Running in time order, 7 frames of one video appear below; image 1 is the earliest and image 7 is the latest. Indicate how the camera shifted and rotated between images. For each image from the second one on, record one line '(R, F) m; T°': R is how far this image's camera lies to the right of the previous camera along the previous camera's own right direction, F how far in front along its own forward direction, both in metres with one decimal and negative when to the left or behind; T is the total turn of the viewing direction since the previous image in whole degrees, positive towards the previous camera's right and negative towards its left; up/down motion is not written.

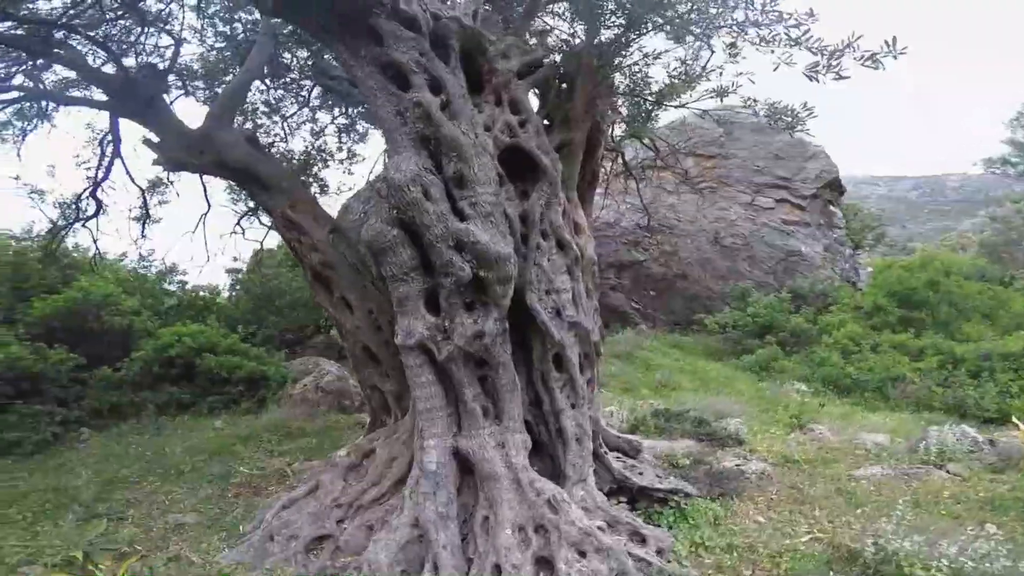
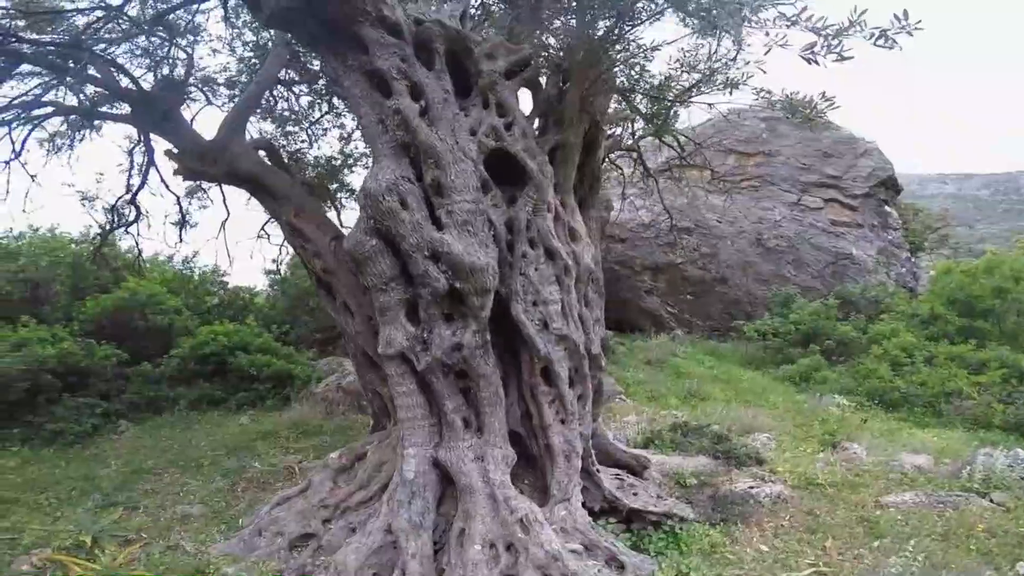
(+0.8, +0.3) m; -6°
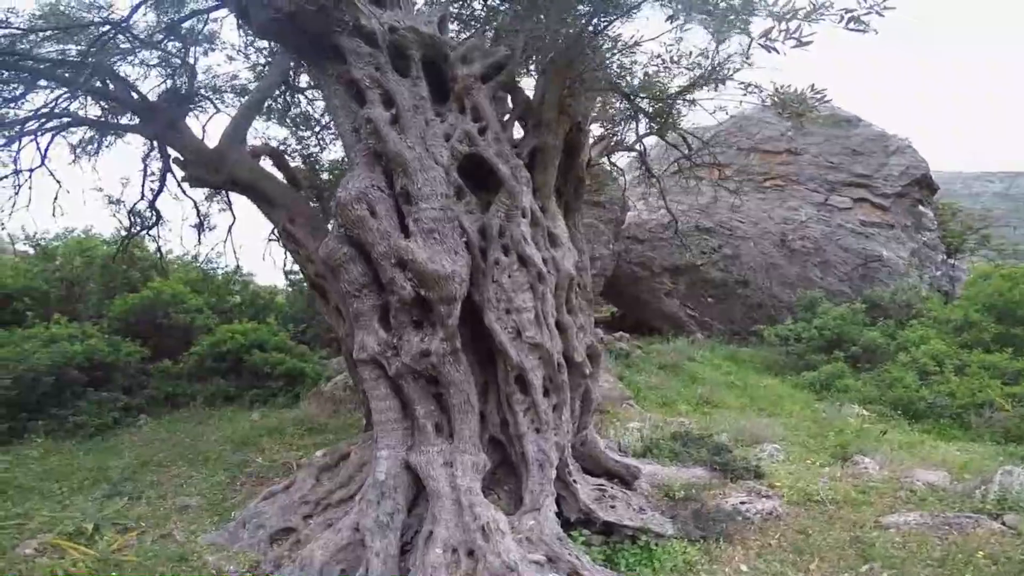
(+0.8, +0.1) m; -5°
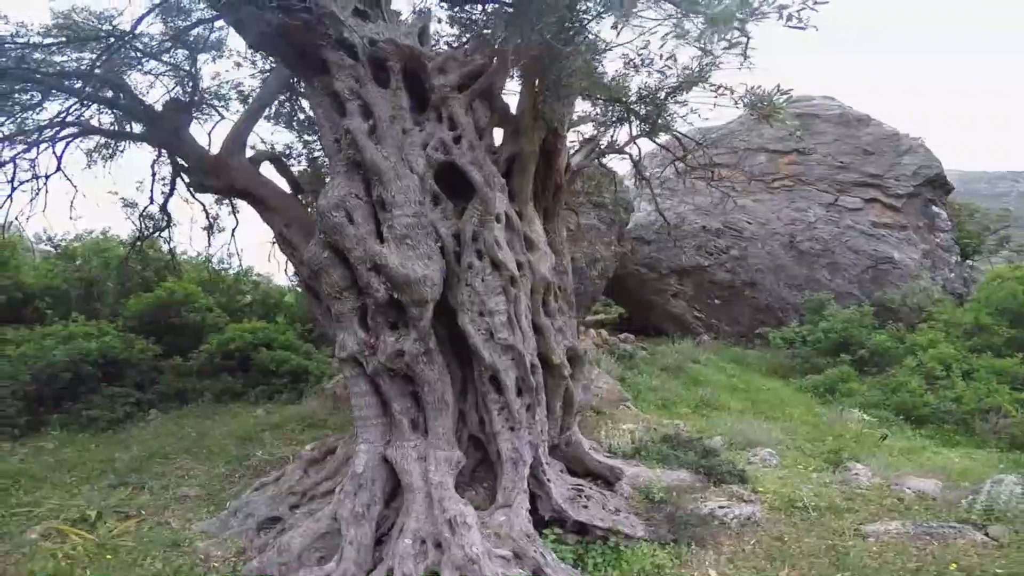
(+0.6, -0.1) m; -4°
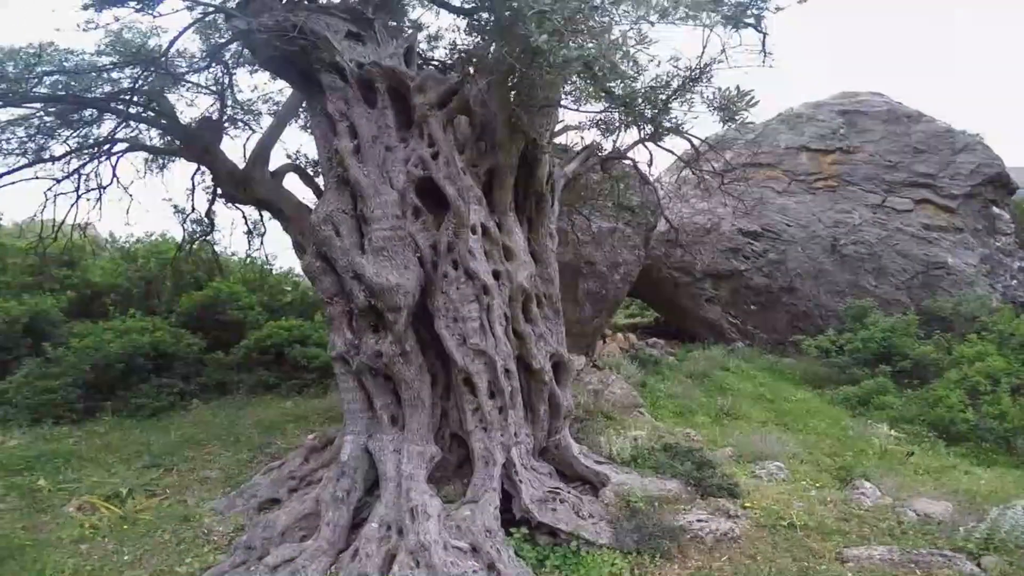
(+1.4, 0.0) m; -10°
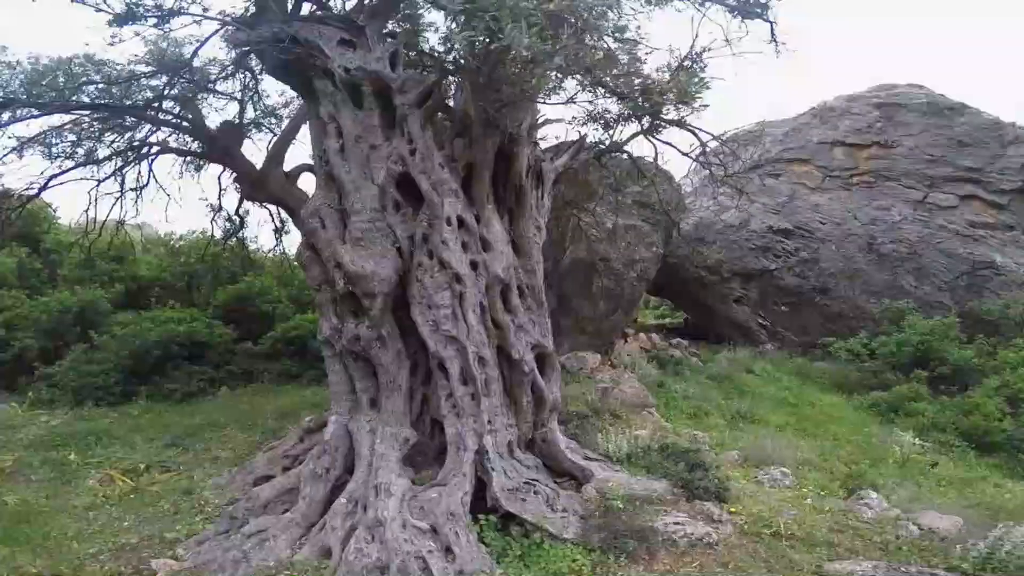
(+1.1, +0.1) m; -8°
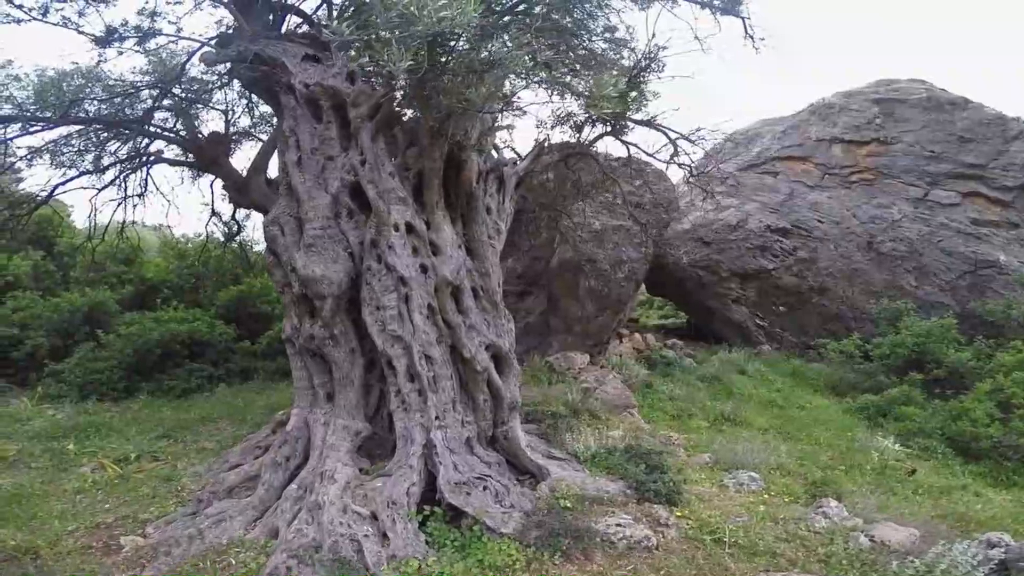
(+1.1, -0.1) m; -6°
